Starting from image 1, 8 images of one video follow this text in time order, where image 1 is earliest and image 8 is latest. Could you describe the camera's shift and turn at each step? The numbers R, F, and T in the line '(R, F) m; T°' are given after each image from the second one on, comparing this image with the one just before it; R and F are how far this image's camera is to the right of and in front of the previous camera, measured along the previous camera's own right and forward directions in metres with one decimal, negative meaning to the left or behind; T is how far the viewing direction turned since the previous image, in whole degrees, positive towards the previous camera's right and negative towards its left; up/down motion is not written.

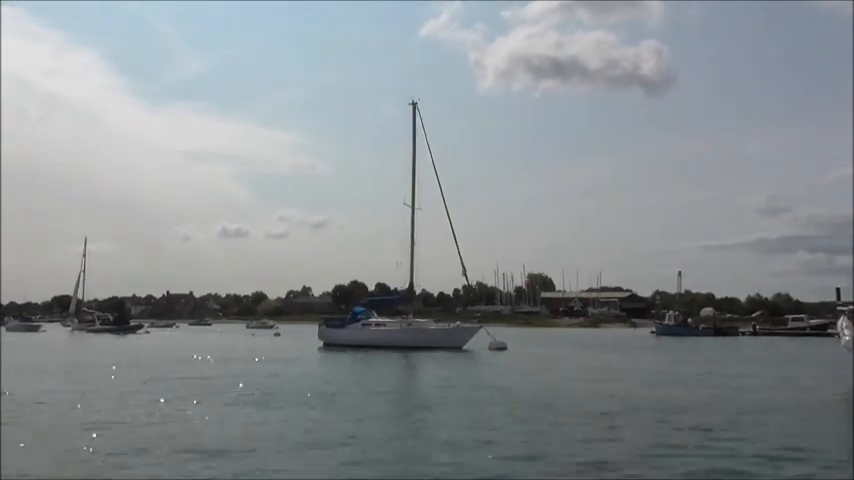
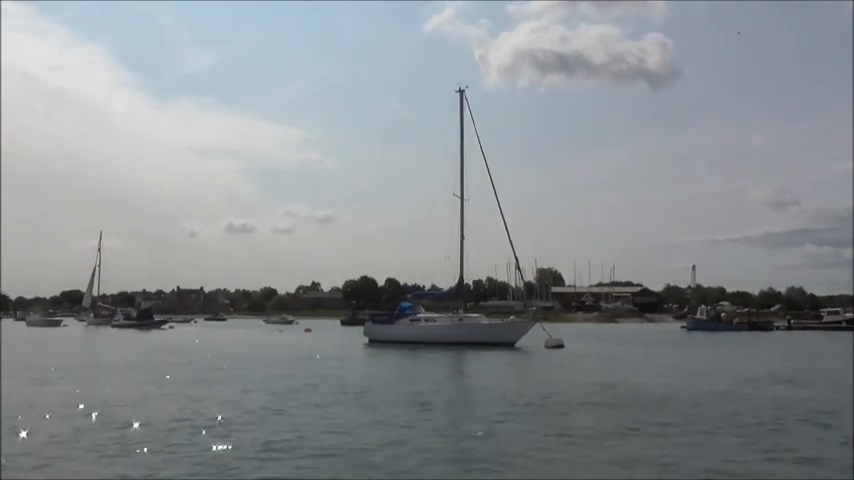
(-1.5, +1.1) m; -1°
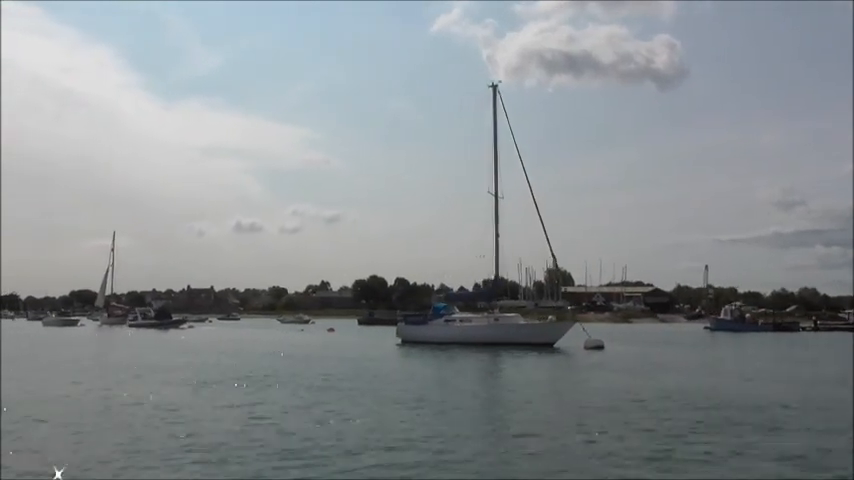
(-0.9, +0.6) m; -1°
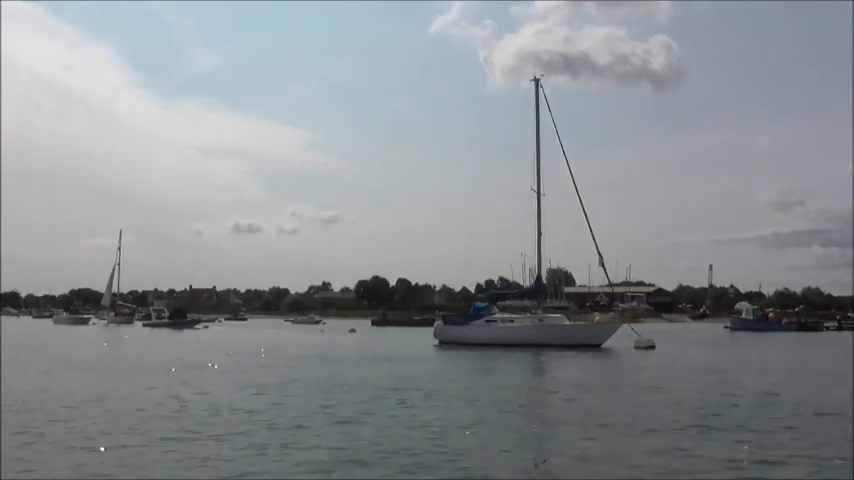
(-1.4, +0.7) m; 0°
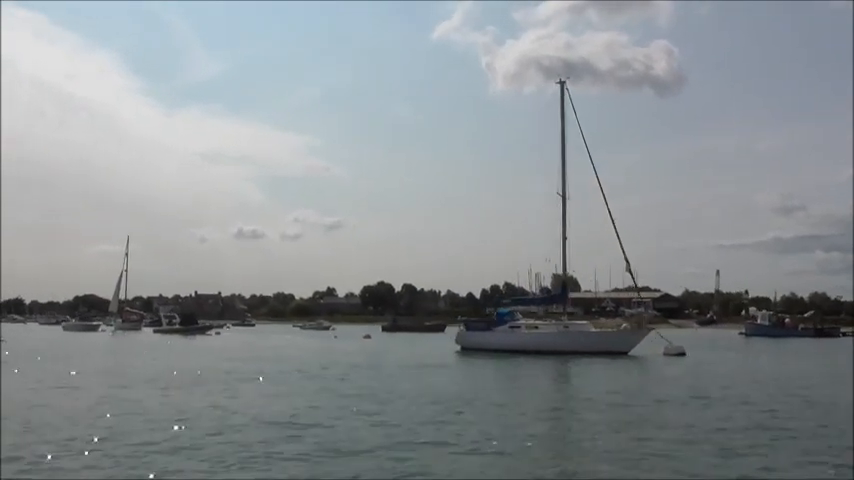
(-0.6, +0.4) m; 0°
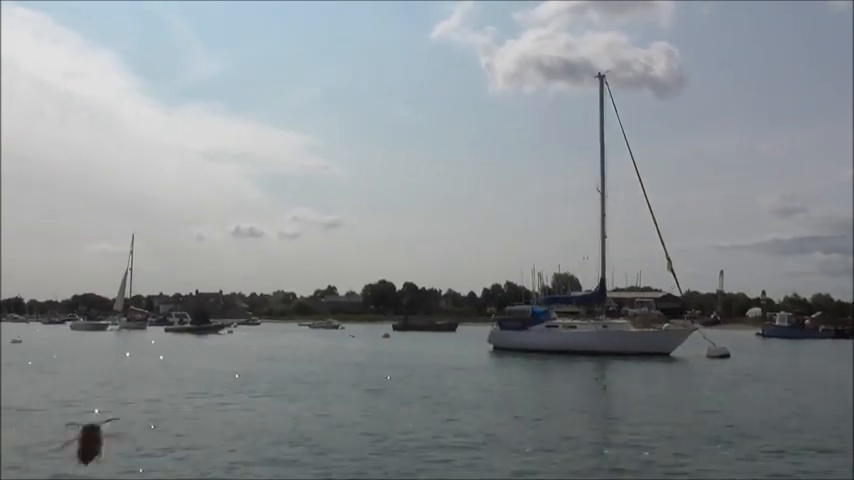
(-1.1, +0.6) m; 0°
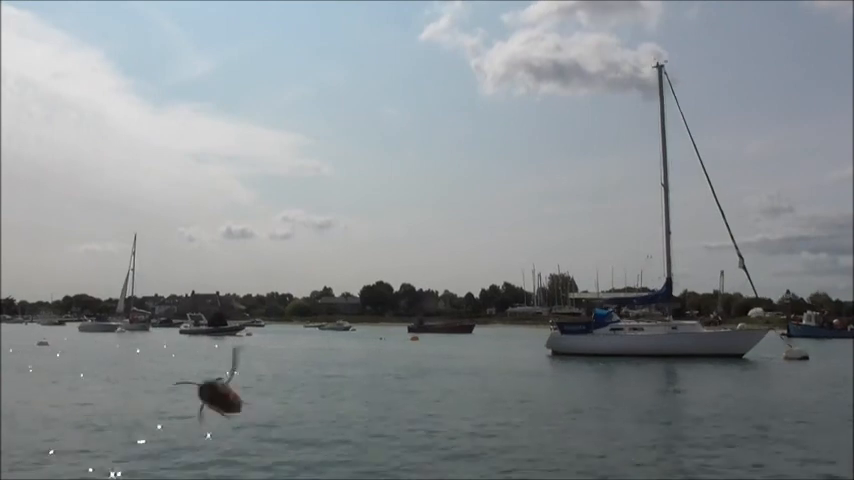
(-2.0, +1.1) m; 0°
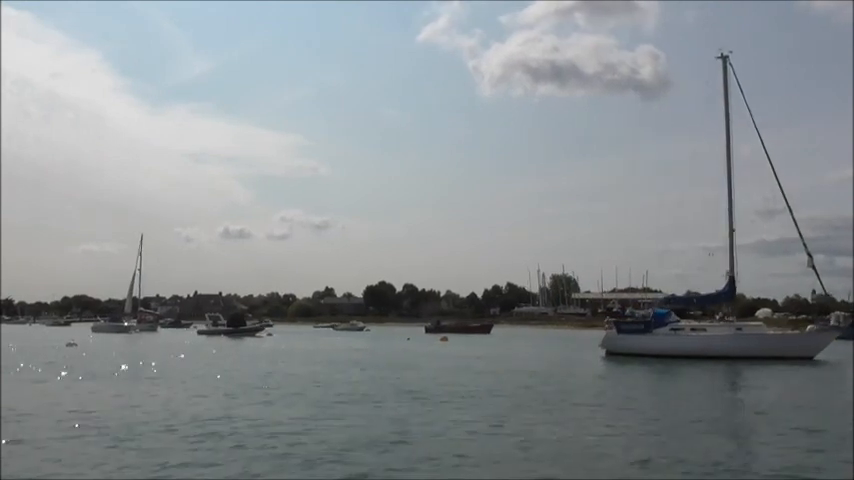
(-1.6, +0.9) m; 0°
